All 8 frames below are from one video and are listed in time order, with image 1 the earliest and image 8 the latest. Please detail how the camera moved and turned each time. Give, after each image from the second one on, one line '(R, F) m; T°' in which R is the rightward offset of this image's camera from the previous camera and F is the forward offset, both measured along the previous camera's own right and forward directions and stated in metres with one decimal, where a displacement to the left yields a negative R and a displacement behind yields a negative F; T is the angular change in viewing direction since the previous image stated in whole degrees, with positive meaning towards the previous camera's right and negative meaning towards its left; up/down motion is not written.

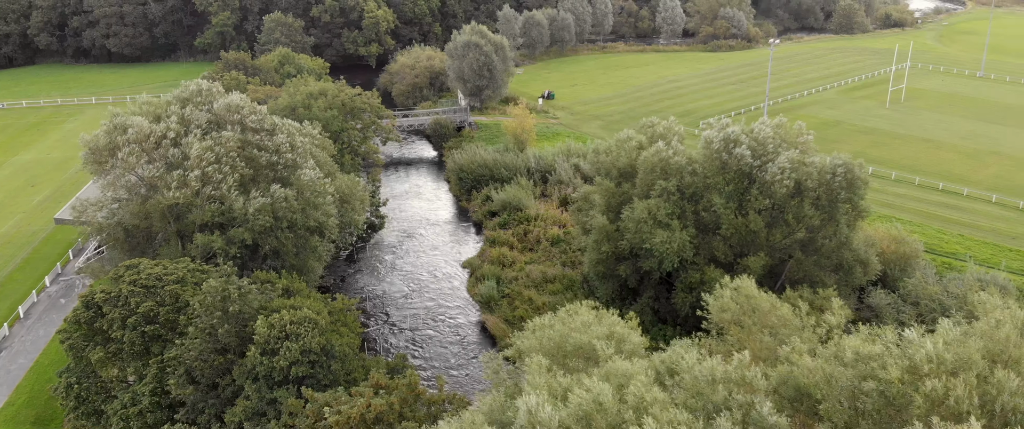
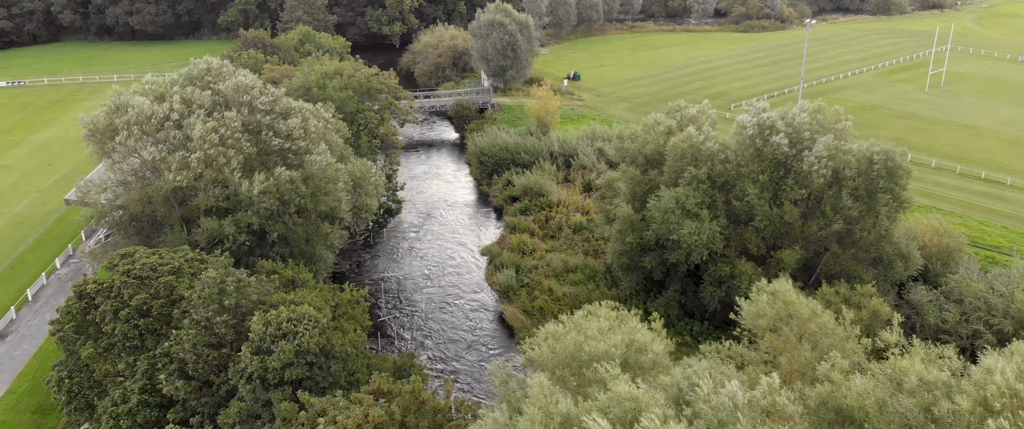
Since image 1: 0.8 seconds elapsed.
(+0.3, +2.0) m; -2°
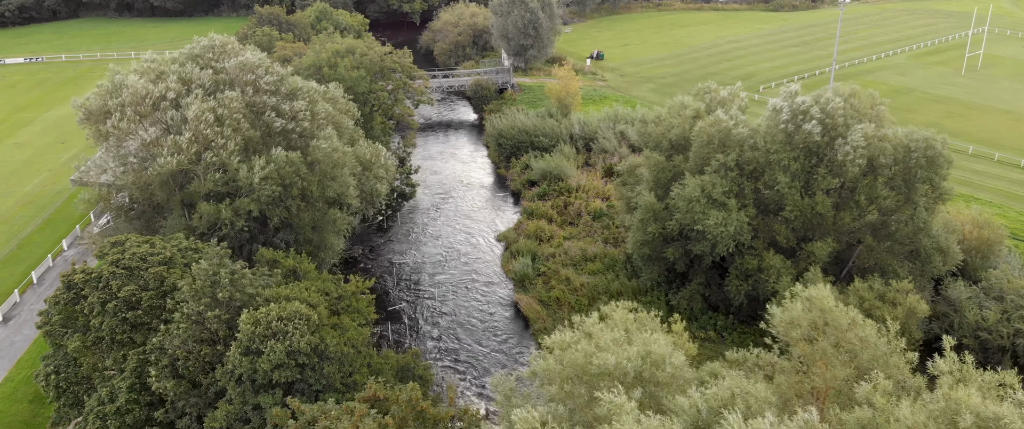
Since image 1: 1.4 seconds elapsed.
(+0.3, +1.8) m; -2°
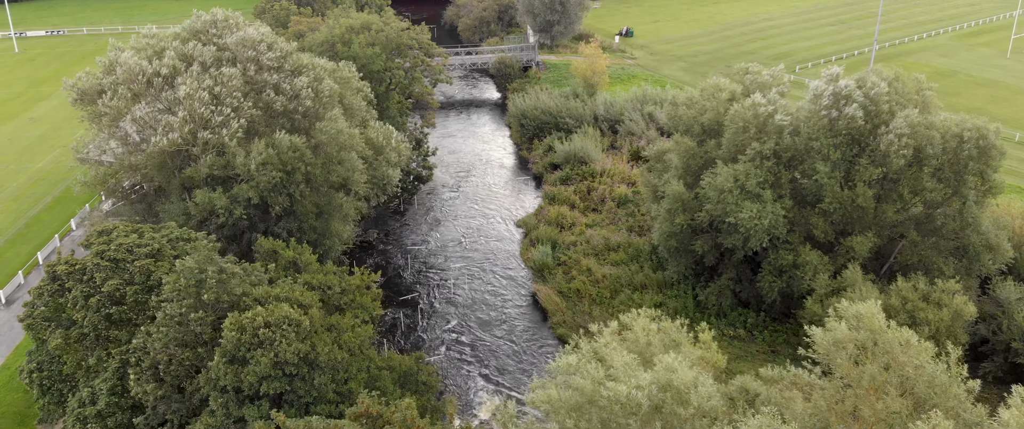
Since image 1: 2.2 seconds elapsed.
(+0.4, +2.1) m; -2°
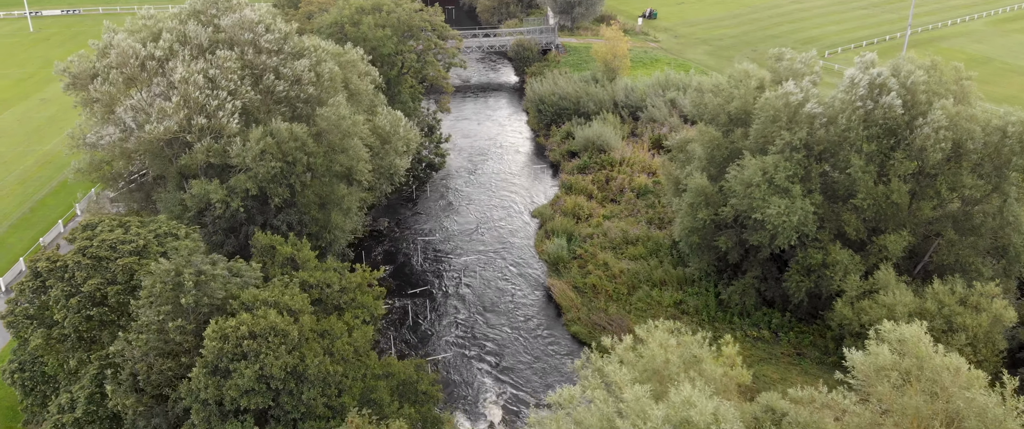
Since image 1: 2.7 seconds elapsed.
(+0.3, +1.7) m; -1°
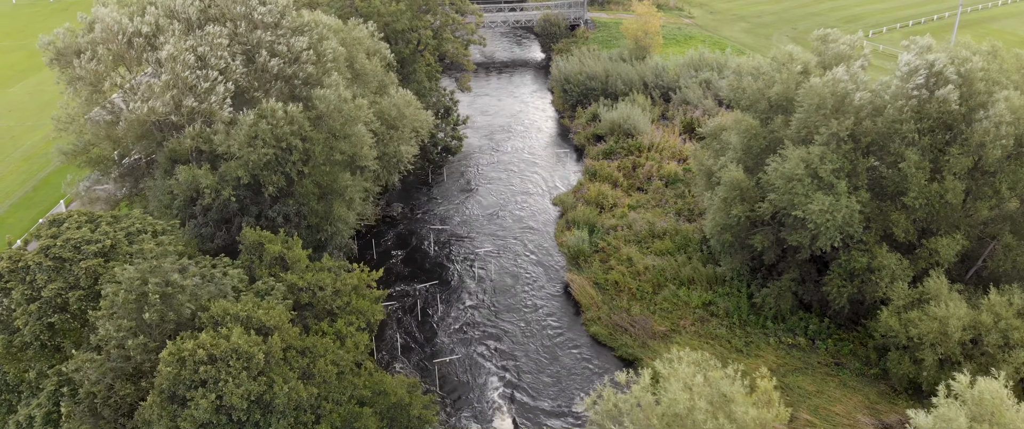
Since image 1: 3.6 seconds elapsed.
(+0.5, +2.5) m; -2°
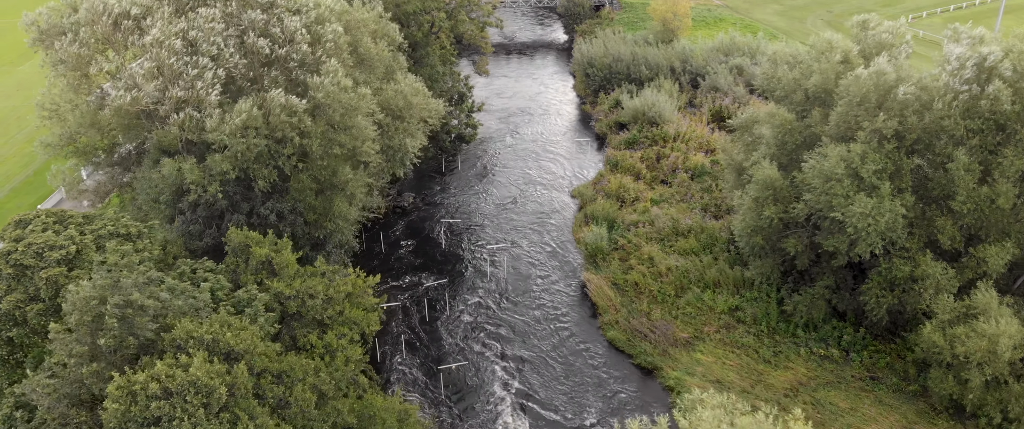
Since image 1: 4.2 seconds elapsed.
(+0.4, +2.1) m; -2°
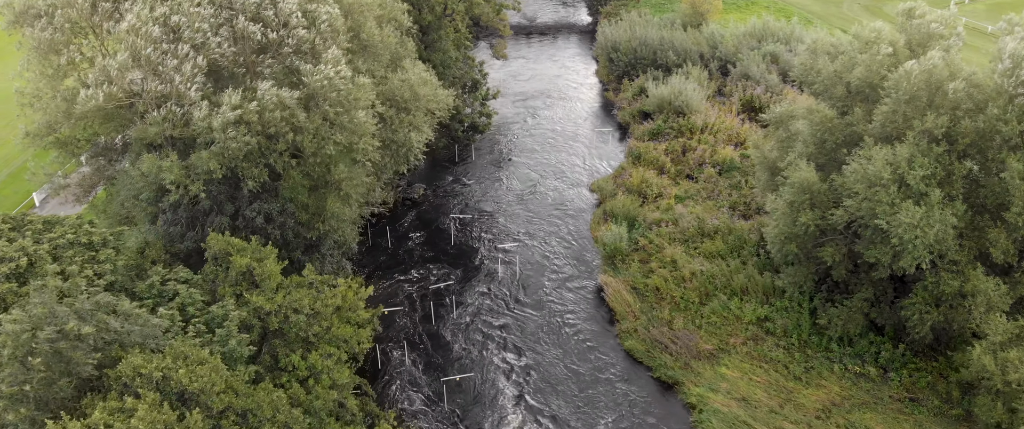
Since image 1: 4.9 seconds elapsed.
(+0.3, +2.2) m; -2°
